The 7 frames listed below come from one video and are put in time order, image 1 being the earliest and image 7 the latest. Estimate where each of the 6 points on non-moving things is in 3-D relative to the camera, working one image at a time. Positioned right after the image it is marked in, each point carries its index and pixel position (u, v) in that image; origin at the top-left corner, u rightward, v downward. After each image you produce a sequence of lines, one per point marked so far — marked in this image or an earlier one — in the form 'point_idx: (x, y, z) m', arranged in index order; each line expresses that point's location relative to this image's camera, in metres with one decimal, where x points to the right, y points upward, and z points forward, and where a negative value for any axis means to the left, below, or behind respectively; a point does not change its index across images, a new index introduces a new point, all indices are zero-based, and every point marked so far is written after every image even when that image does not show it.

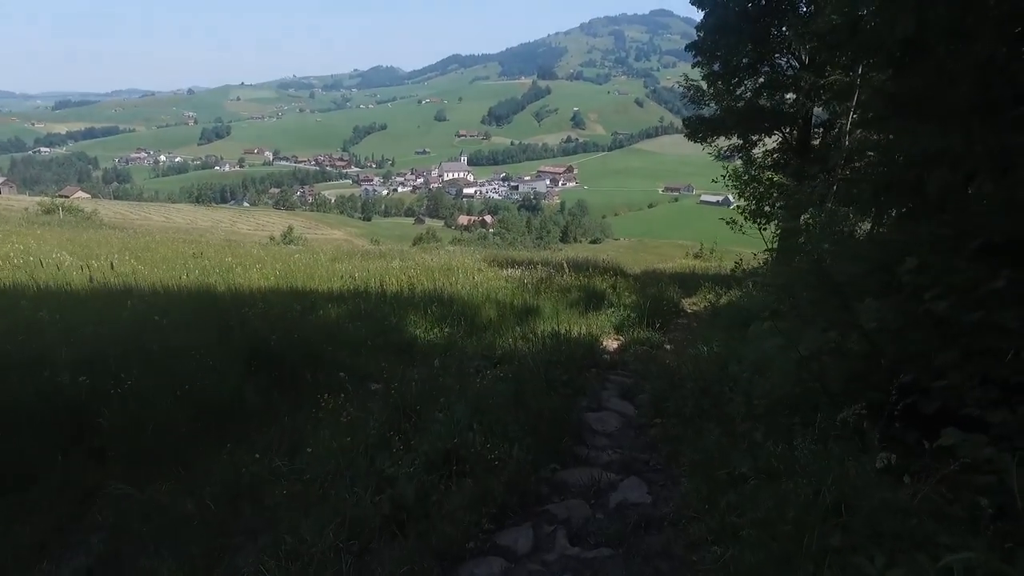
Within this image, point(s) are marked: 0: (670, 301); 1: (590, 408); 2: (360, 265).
0: (+2.9, -0.2, +12.9) m
1: (+0.6, -0.9, +5.1) m
2: (-3.6, +0.5, +16.2) m
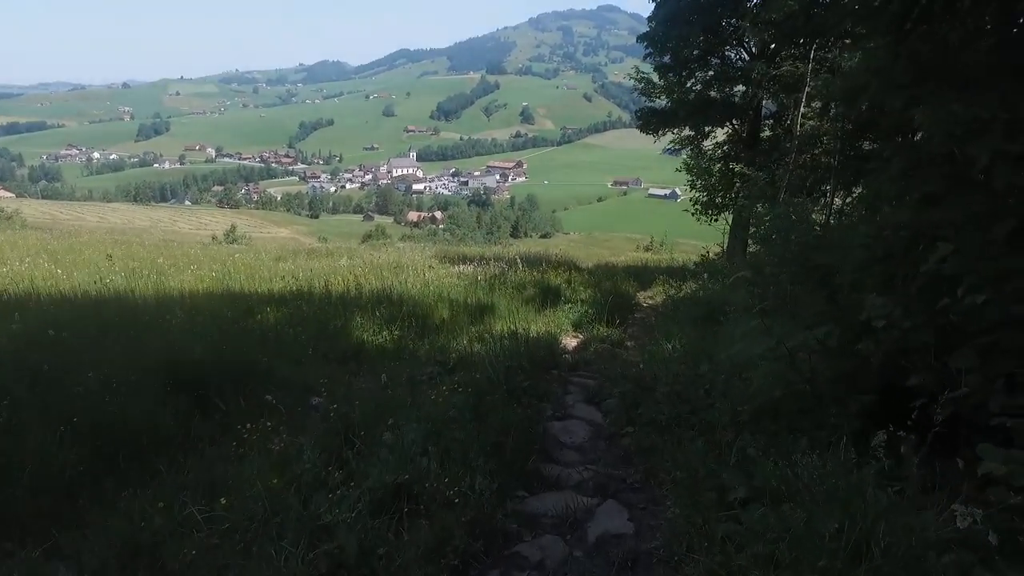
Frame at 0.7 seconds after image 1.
0: (+2.1, -0.1, +12.6) m
1: (+0.3, -0.9, +4.7) m
2: (-4.6, +0.5, +15.5) m
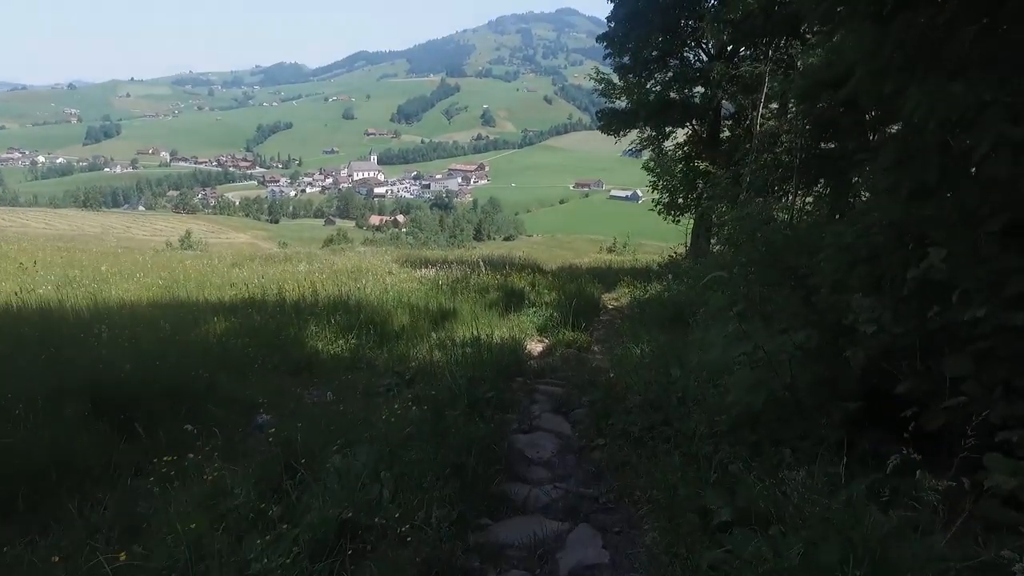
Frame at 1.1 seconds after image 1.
0: (+1.4, -0.2, +12.4) m
1: (+0.1, -0.9, +4.4) m
2: (-5.4, +0.4, +14.9) m
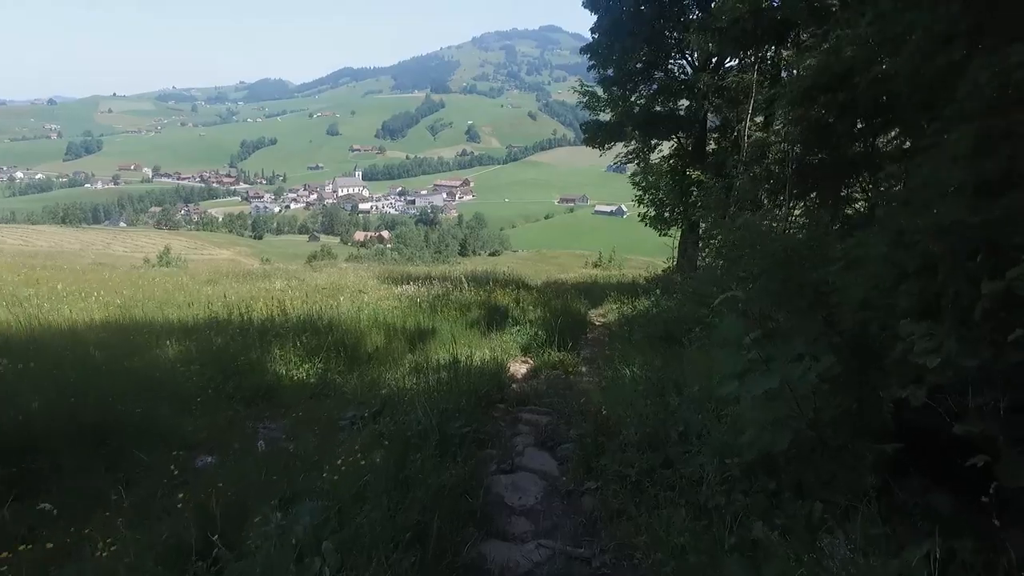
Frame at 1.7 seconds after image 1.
0: (+1.1, -0.4, +11.9) m
1: (-0.1, -1.0, +3.9) m
2: (-5.8, 0.0, +14.3) m
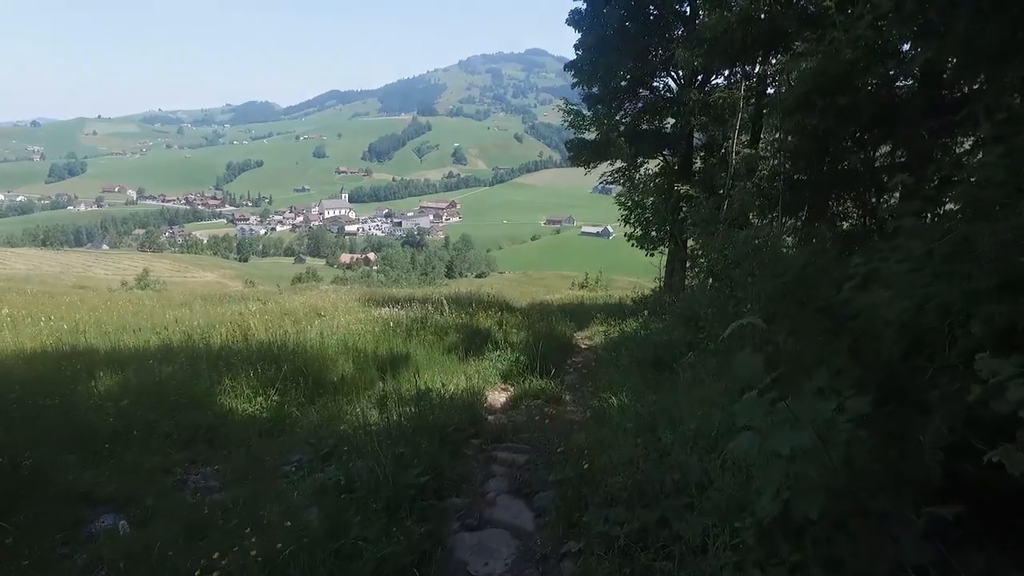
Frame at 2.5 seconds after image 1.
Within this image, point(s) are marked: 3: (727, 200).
0: (+0.8, -0.8, +11.4) m
1: (-0.2, -1.1, +3.3) m
2: (-6.1, -0.4, +13.6) m
3: (+3.6, +1.5, +11.5) m
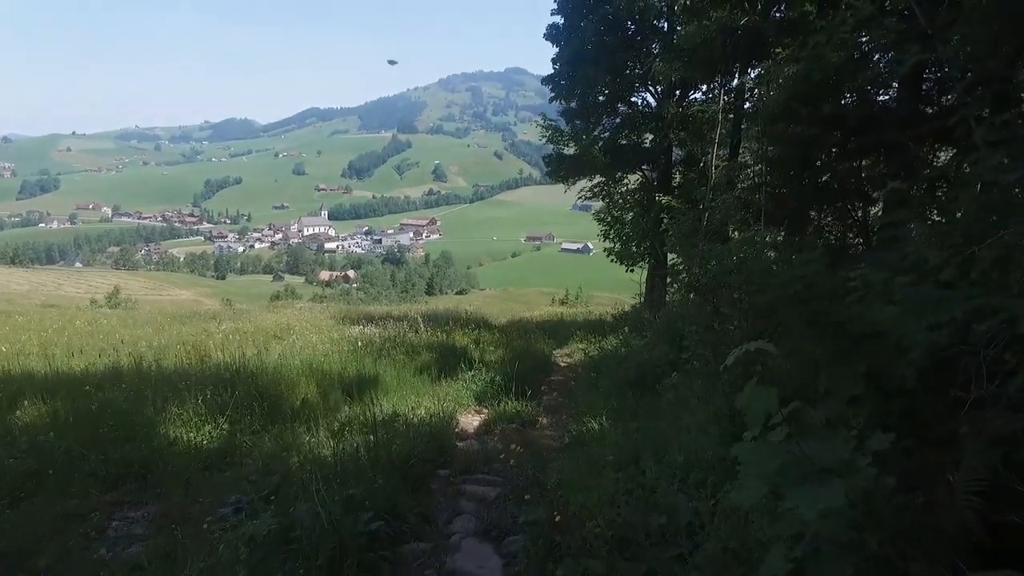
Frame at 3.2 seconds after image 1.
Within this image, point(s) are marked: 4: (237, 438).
0: (+0.5, -1.1, +11.0) m
1: (-0.4, -1.2, +2.9) m
2: (-6.6, -0.8, +13.0) m
3: (+3.2, +1.2, +11.2) m
4: (-2.0, -1.1, +5.2) m
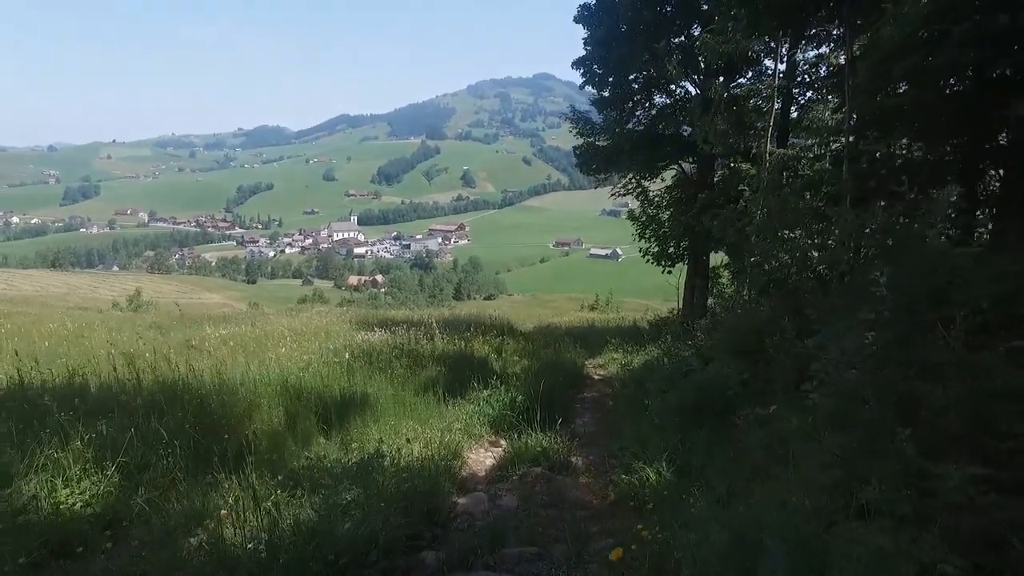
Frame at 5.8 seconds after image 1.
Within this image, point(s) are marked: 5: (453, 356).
0: (+0.8, -1.1, +9.2) m
1: (-0.3, -1.1, +1.2) m
2: (-6.1, -0.8, +11.6) m
3: (+3.5, +1.2, +9.4) m
4: (-1.9, -1.1, +3.6) m
5: (-0.8, -0.9, +9.1) m
